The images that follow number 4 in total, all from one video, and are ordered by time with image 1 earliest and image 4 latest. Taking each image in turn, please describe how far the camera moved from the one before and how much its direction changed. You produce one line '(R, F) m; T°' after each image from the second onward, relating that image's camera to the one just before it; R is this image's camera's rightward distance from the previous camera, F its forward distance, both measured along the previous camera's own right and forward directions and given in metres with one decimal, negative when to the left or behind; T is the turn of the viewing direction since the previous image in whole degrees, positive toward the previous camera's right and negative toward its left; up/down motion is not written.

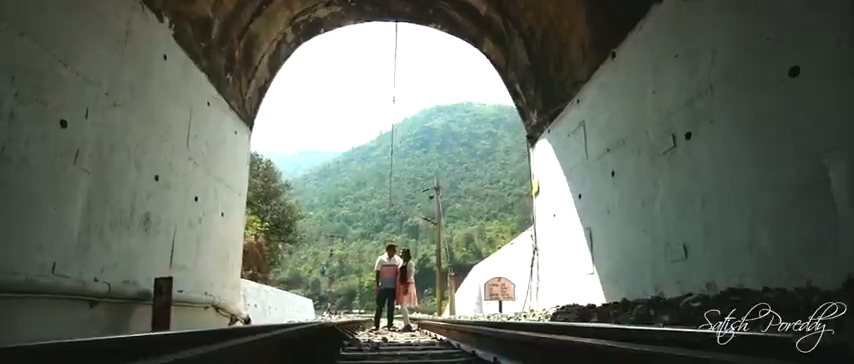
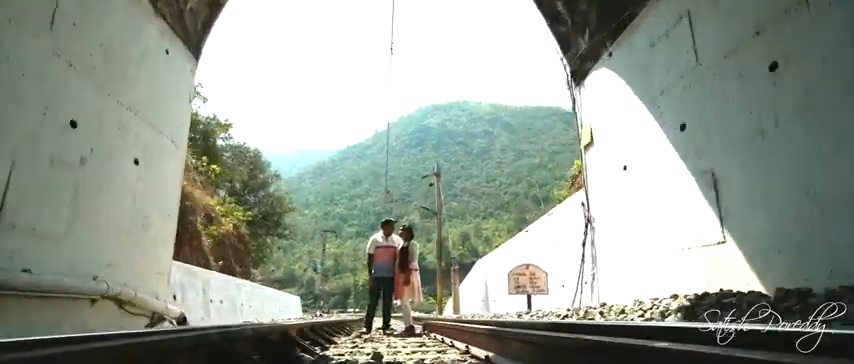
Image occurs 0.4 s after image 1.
(-0.2, +2.5) m; 0°
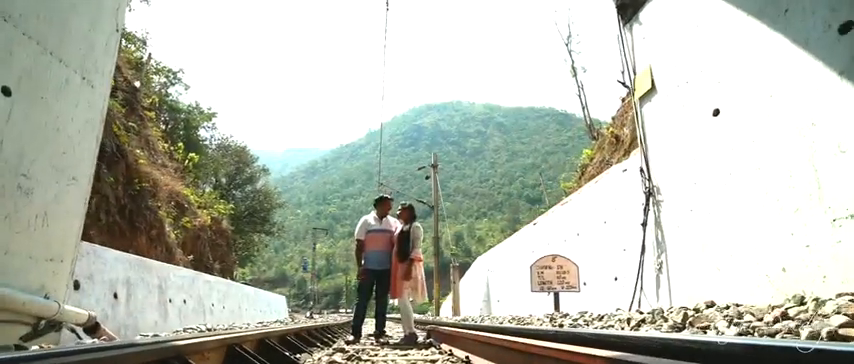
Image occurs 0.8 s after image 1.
(-0.1, +1.7) m; +1°
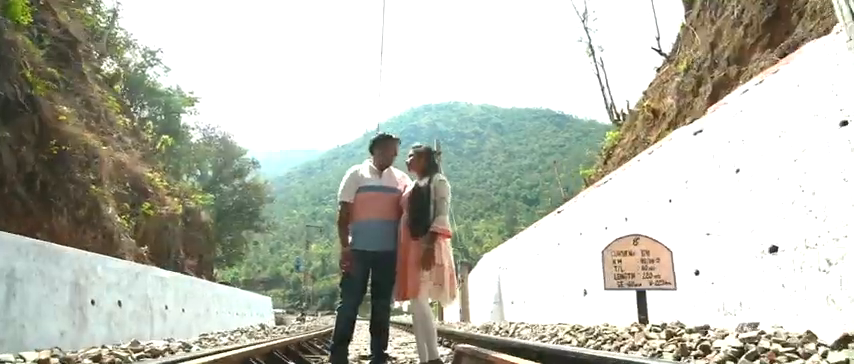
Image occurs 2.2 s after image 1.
(-0.2, +2.3) m; 0°
